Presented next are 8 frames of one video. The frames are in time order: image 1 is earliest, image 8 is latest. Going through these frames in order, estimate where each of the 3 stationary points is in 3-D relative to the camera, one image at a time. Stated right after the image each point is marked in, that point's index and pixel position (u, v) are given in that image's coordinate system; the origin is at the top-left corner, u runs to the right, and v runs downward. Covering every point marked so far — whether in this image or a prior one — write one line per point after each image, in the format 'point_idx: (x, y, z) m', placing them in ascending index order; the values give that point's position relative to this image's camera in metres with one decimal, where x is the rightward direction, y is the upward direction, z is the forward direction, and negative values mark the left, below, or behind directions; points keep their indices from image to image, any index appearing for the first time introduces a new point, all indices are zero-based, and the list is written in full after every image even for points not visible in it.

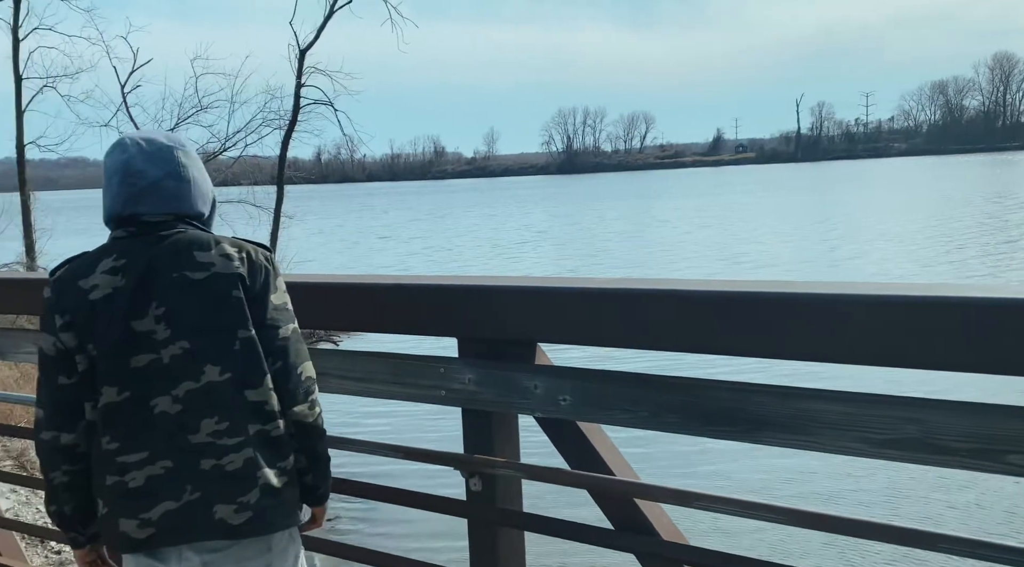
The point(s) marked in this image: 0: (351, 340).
0: (-2.5, -0.9, +13.7) m
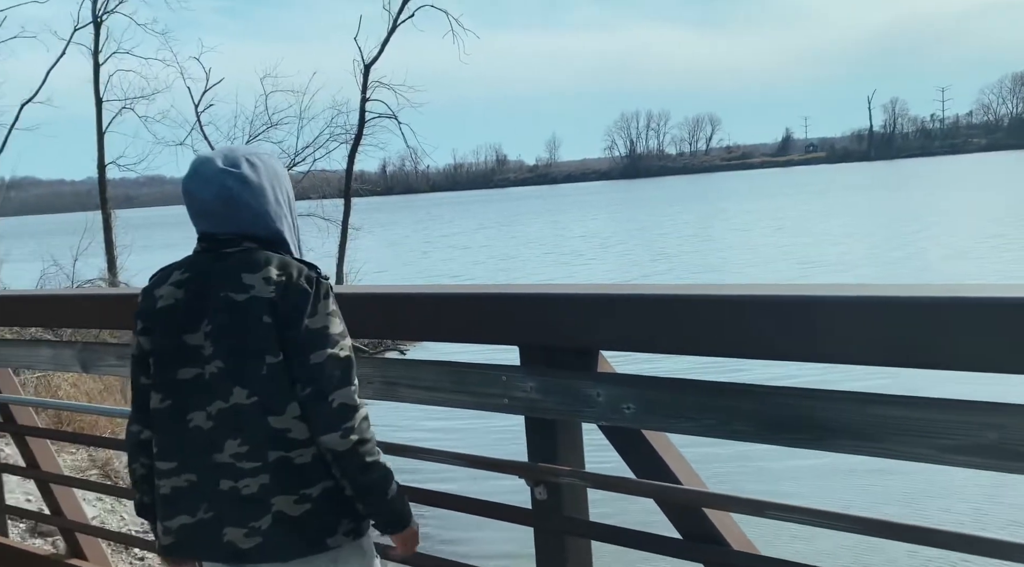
0: (-1.5, -1.0, +13.8) m
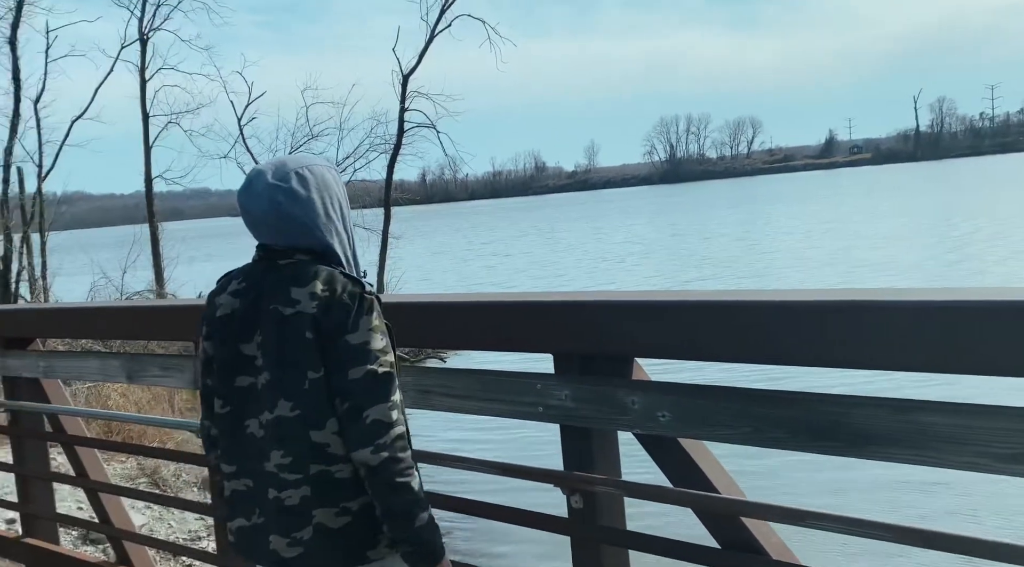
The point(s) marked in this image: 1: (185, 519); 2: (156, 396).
0: (-0.9, -1.2, +13.9) m
1: (-3.5, -2.6, +9.5) m
2: (-5.3, -1.7, +13.0) m
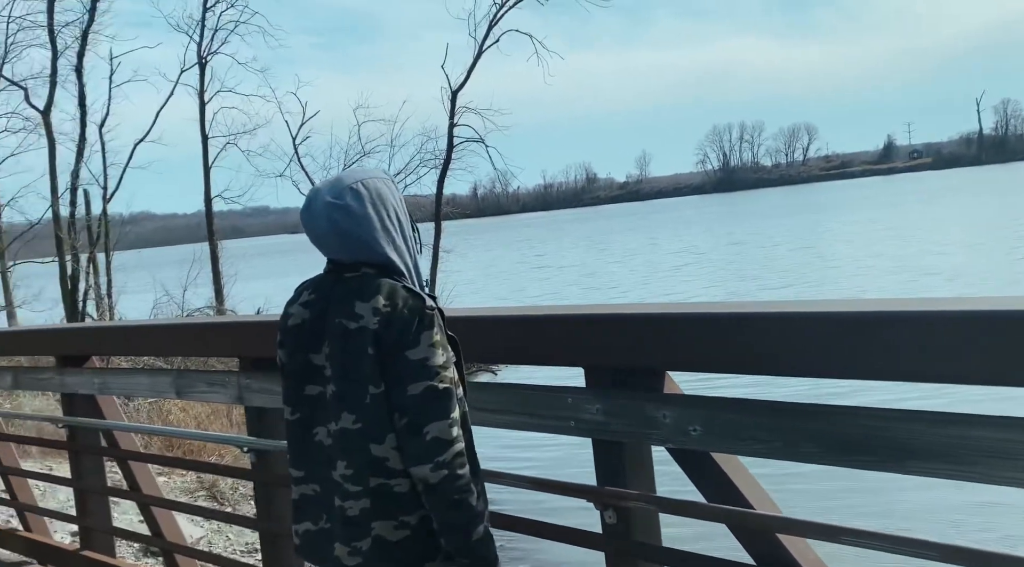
0: (-0.2, -1.4, +13.9) m
1: (-3.0, -2.7, +9.6) m
2: (-4.7, -1.9, +13.3) m
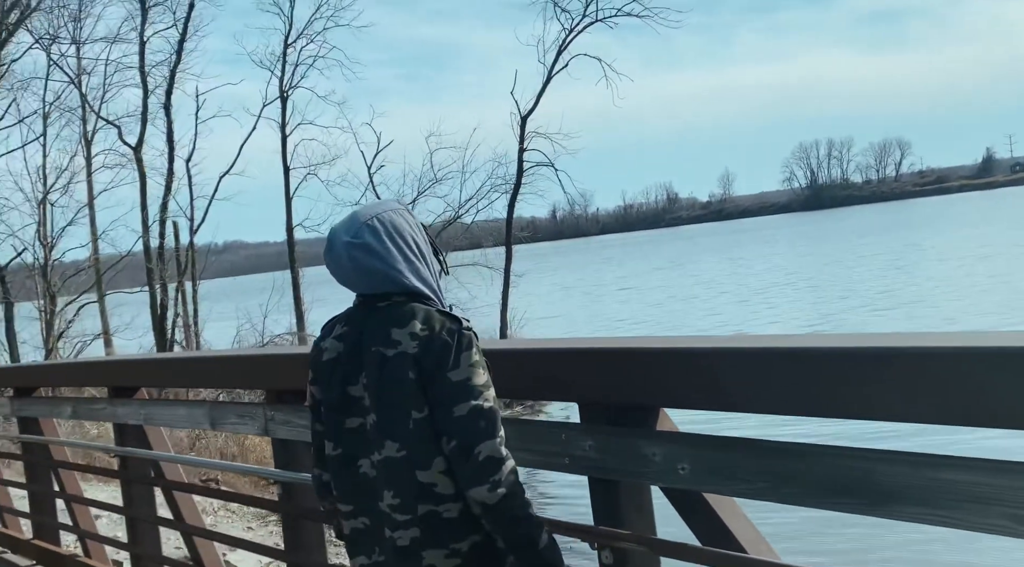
0: (+0.4, -1.8, +13.7) m
1: (-2.8, -3.1, +9.7) m
2: (-4.1, -2.4, +13.5) m
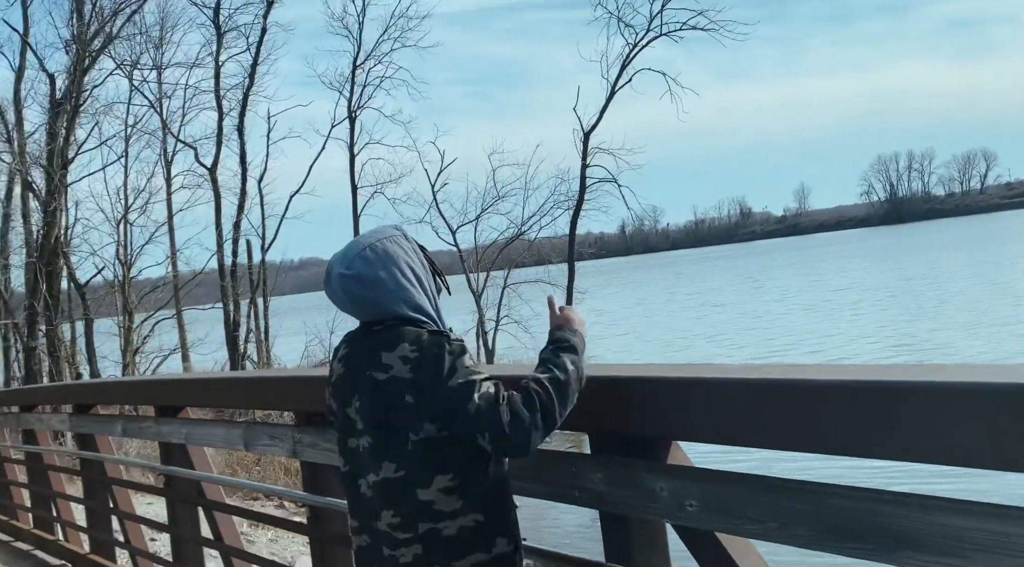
0: (+1.0, -2.2, +13.4) m
1: (-2.5, -3.4, +9.7) m
2: (-3.5, -2.8, +13.6) m
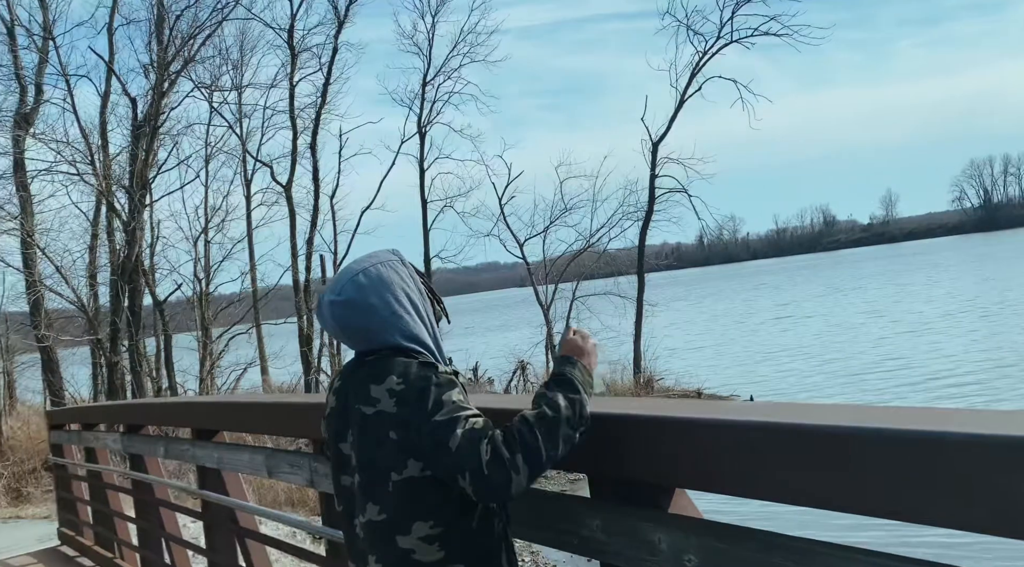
0: (+1.6, -2.4, +12.7) m
1: (-2.3, -3.6, +9.3) m
2: (-2.9, -3.1, +13.3) m
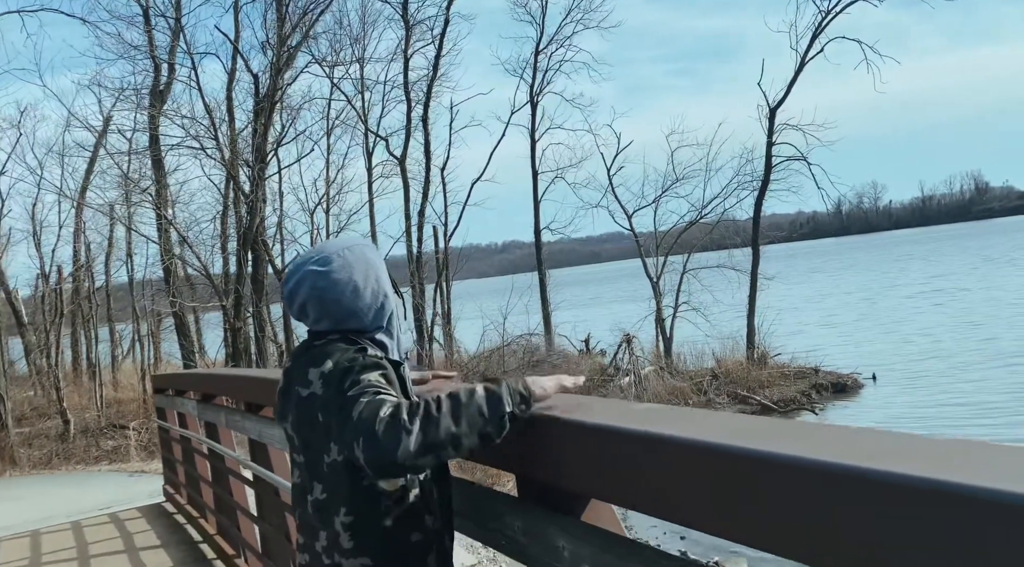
0: (+2.2, -2.2, +12.2) m
1: (-2.2, -3.4, +9.4) m
2: (-2.2, -2.7, +13.4) m
